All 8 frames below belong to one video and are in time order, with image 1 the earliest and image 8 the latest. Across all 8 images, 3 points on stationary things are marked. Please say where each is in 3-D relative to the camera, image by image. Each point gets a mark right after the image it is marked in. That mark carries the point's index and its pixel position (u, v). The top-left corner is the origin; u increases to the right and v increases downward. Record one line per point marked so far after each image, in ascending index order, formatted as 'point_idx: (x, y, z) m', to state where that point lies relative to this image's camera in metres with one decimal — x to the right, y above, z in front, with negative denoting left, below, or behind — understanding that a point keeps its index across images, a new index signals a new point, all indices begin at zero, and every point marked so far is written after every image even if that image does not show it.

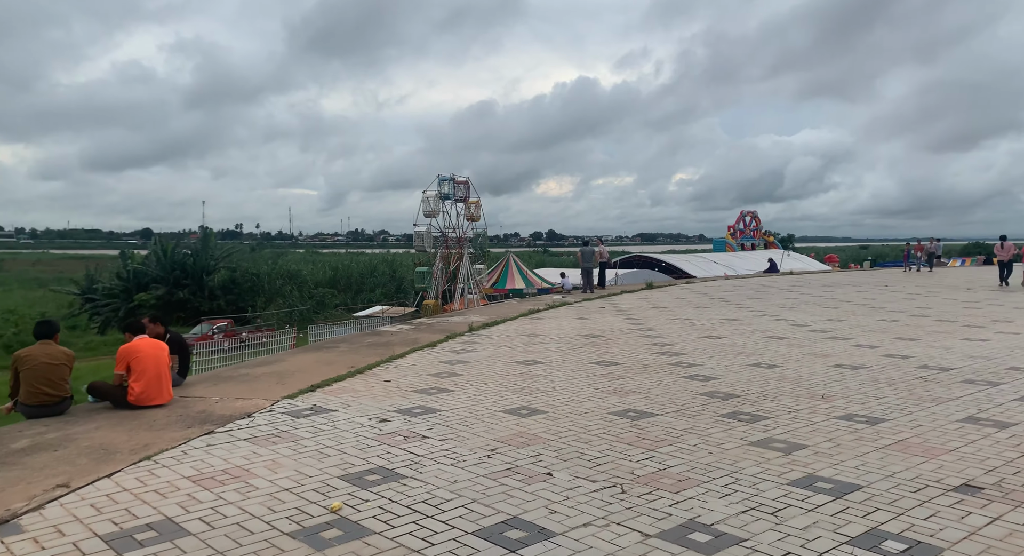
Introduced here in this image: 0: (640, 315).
0: (+2.5, -0.7, +14.7) m
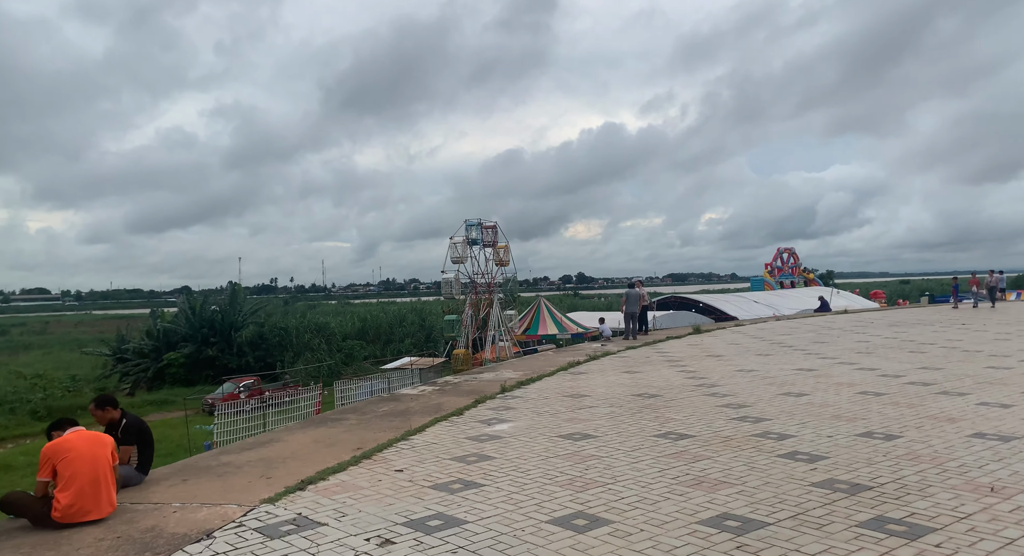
0: (+3.2, -1.5, +13.0) m
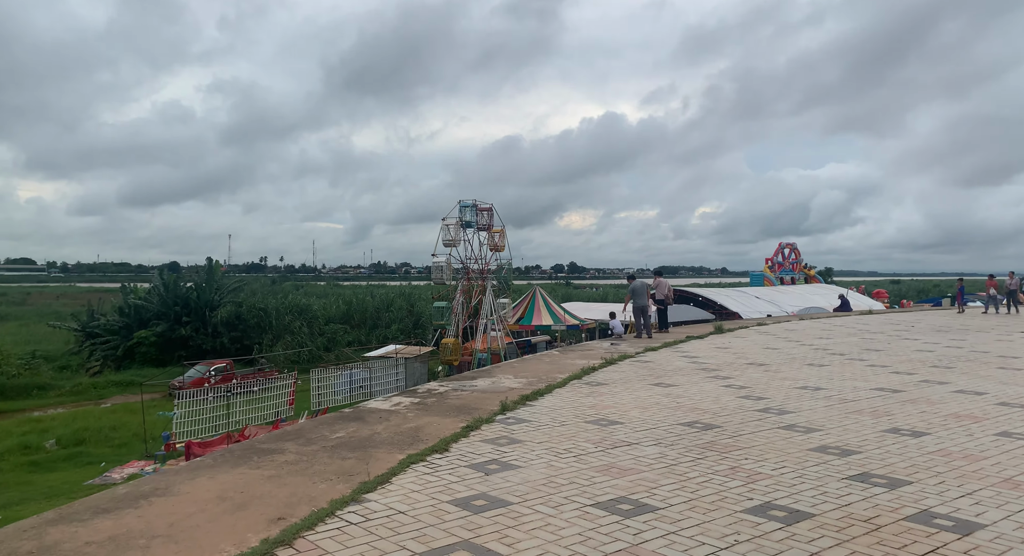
0: (+3.3, -1.4, +10.5) m
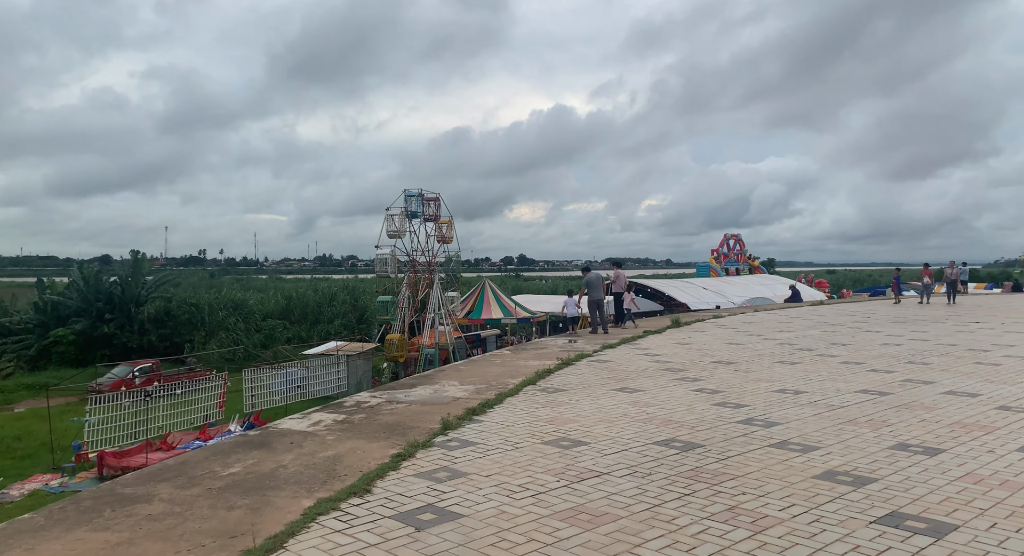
0: (+2.5, -1.3, +9.5) m
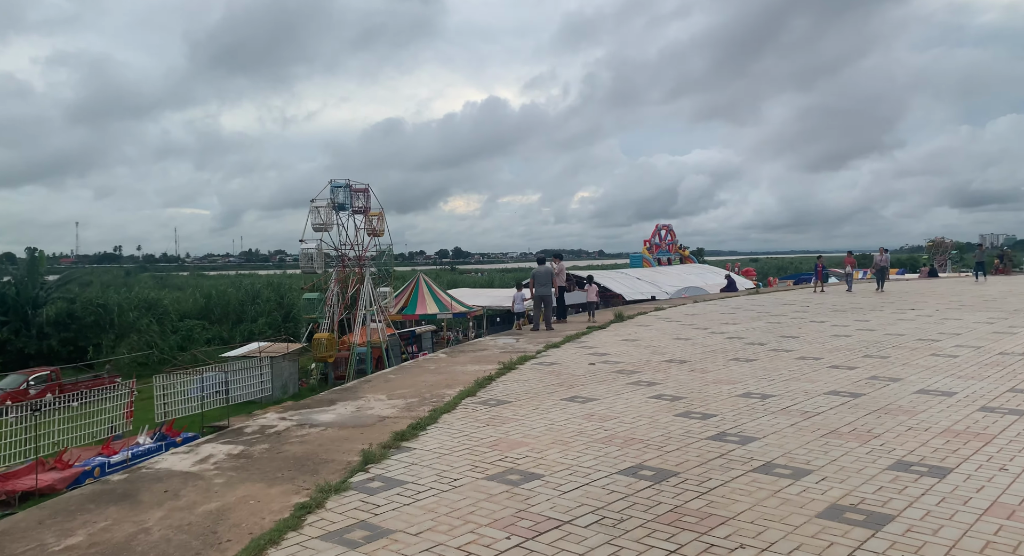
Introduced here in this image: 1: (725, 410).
0: (+1.8, -1.2, +8.6) m
1: (+2.0, -1.3, +6.9) m
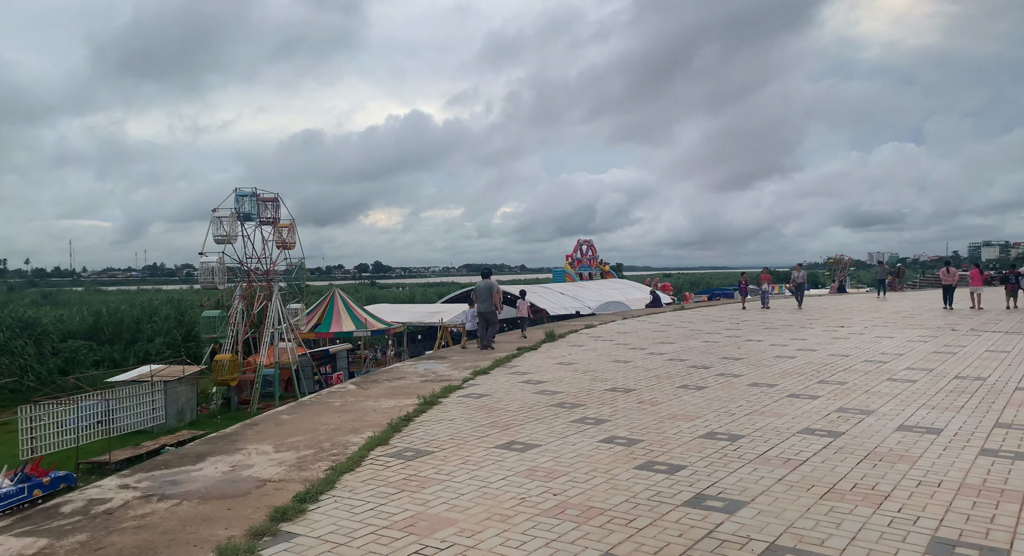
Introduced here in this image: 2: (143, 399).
0: (+1.0, -1.4, +7.3) m
1: (+1.4, -1.4, +5.7) m
2: (-8.4, -2.8, +16.0) m
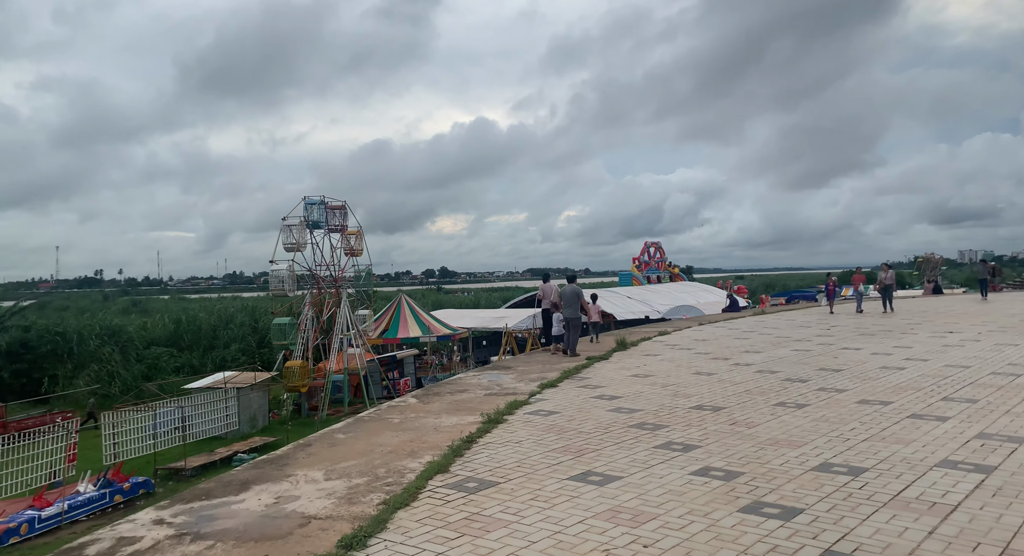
0: (+1.7, -1.4, +6.4) m
1: (+2.0, -1.4, +4.8) m
2: (-6.9, -3.0, +15.9) m
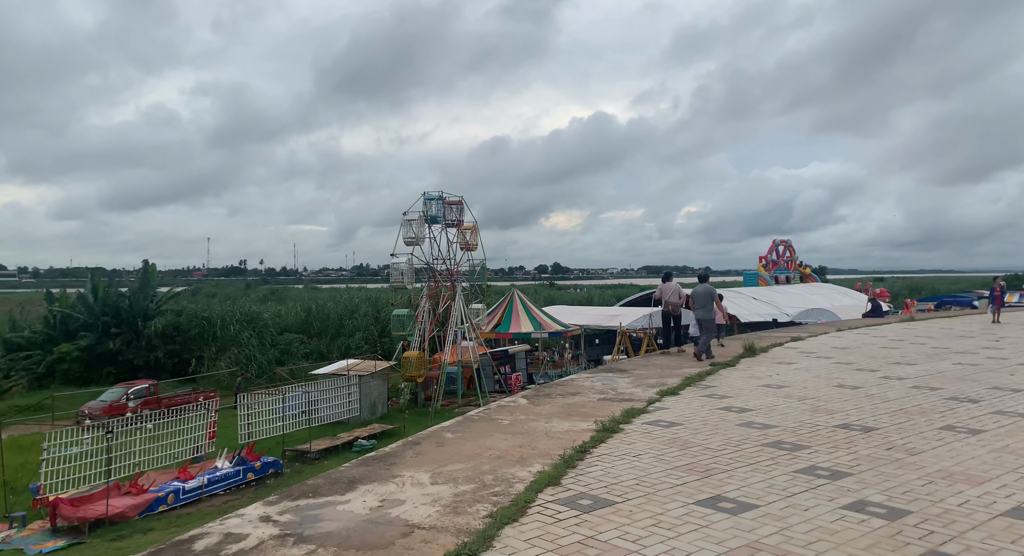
0: (+2.6, -1.4, +5.6) m
1: (+2.6, -1.5, +4.0) m
2: (-4.3, -2.8, +16.4) m
